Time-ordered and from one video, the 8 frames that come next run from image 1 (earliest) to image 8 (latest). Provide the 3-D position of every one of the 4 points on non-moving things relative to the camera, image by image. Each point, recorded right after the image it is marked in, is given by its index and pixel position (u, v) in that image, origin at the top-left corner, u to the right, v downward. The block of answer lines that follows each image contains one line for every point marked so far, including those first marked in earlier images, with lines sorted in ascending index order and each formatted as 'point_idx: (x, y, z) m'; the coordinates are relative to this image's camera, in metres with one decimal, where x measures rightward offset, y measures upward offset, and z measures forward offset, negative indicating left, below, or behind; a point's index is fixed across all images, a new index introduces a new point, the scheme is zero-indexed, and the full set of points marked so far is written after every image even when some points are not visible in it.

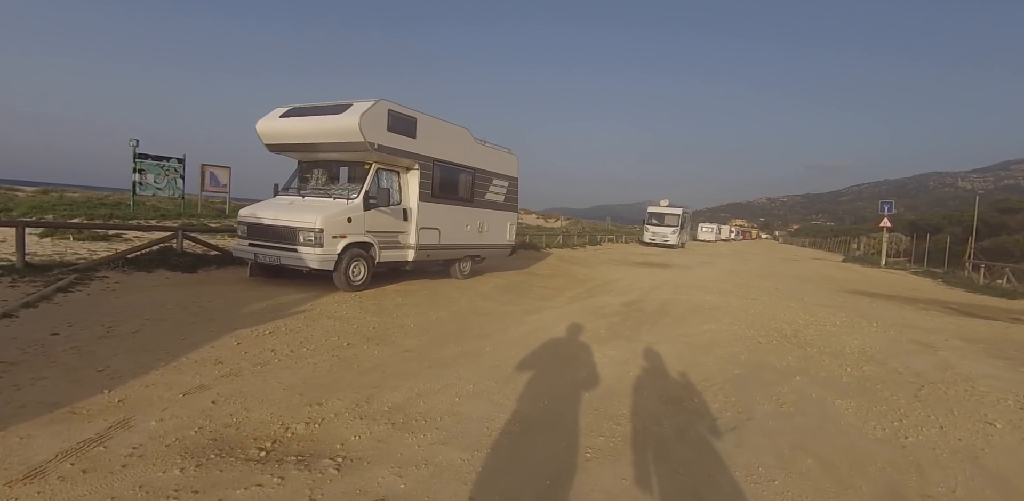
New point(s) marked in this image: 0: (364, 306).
0: (-2.6, -1.0, +7.8) m
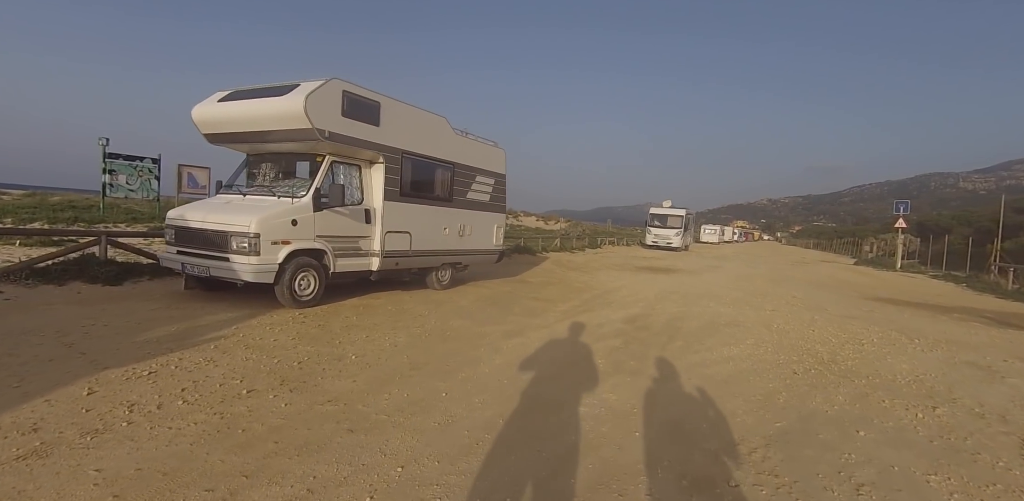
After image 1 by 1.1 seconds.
0: (-3.0, -1.1, +6.3) m
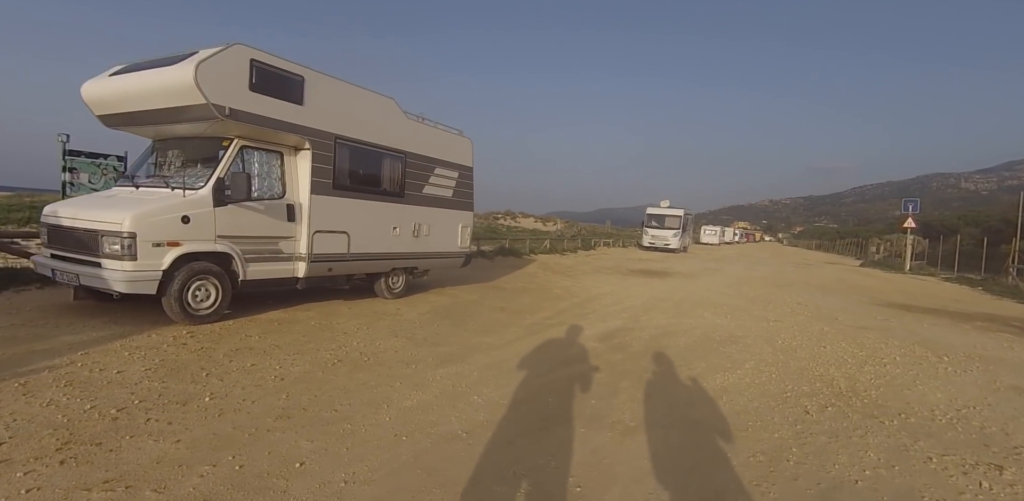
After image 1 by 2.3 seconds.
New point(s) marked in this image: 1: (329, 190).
0: (-3.7, -1.2, +4.9) m
1: (-3.1, +1.0, +7.5) m
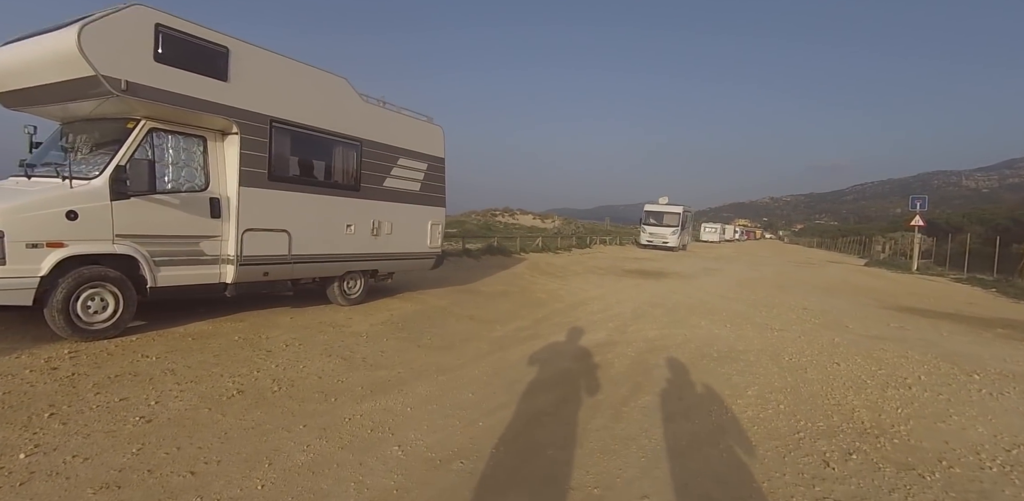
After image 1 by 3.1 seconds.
0: (-4.2, -1.2, +3.9) m
1: (-3.6, +1.0, +6.4) m
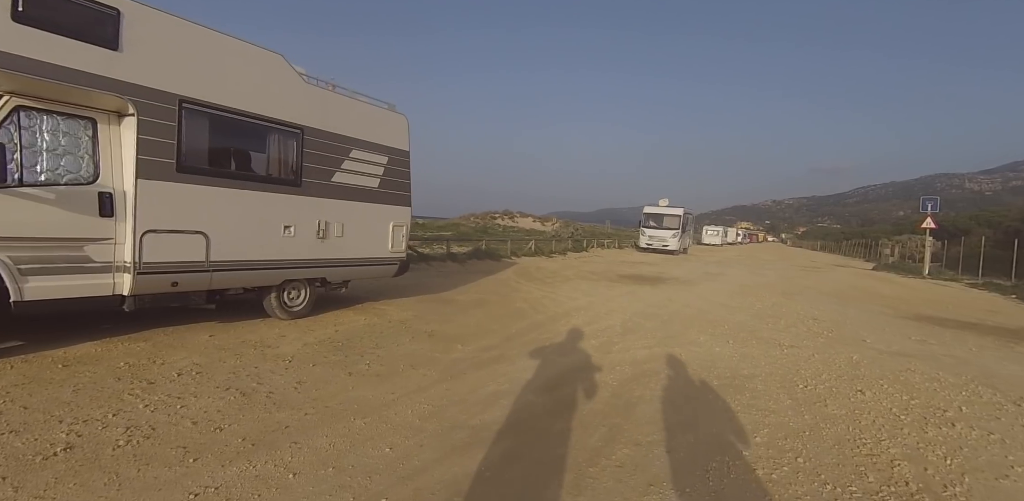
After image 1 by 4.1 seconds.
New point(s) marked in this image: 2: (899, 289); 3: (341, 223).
0: (-4.8, -1.3, +2.8) m
1: (-4.1, +0.9, +5.4) m
2: (+16.4, -1.6, +19.0) m
3: (-2.8, +0.4, +7.2) m
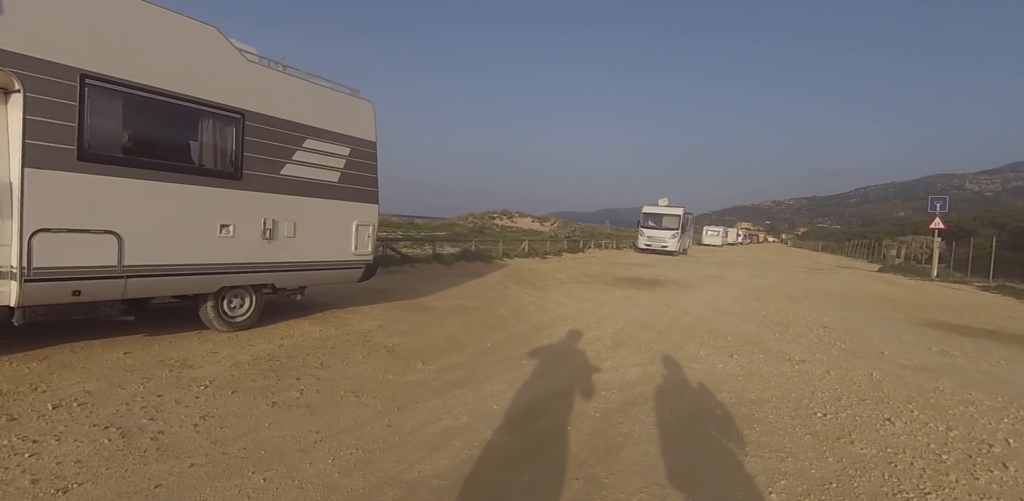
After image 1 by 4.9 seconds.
0: (-5.1, -1.3, +2.0) m
1: (-4.4, +0.9, +4.5) m
2: (+16.1, -1.7, +18.2) m
3: (-3.1, +0.4, +6.4) m
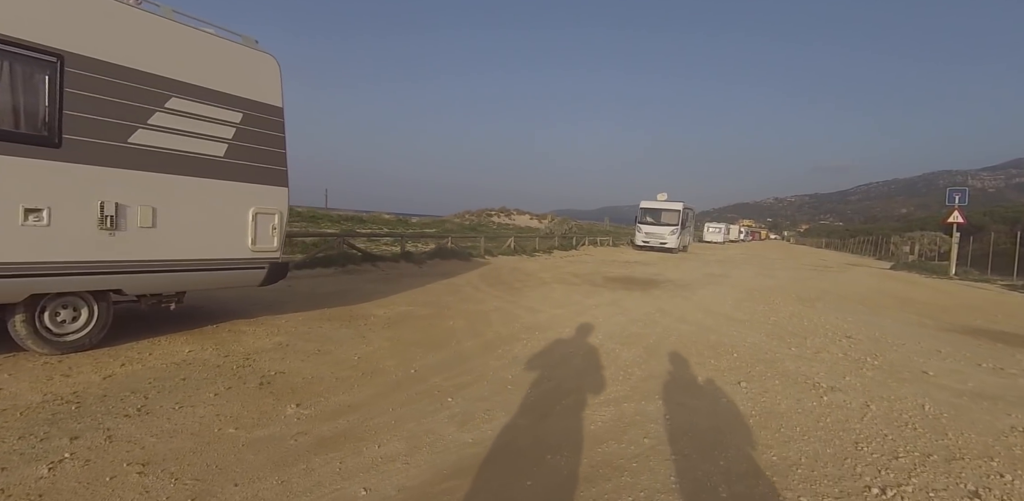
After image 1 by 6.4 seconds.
0: (-5.8, -1.2, +0.4) m
1: (-5.1, +0.9, +3.0) m
2: (+15.4, -1.5, +16.5) m
3: (-3.8, +0.5, +4.8) m
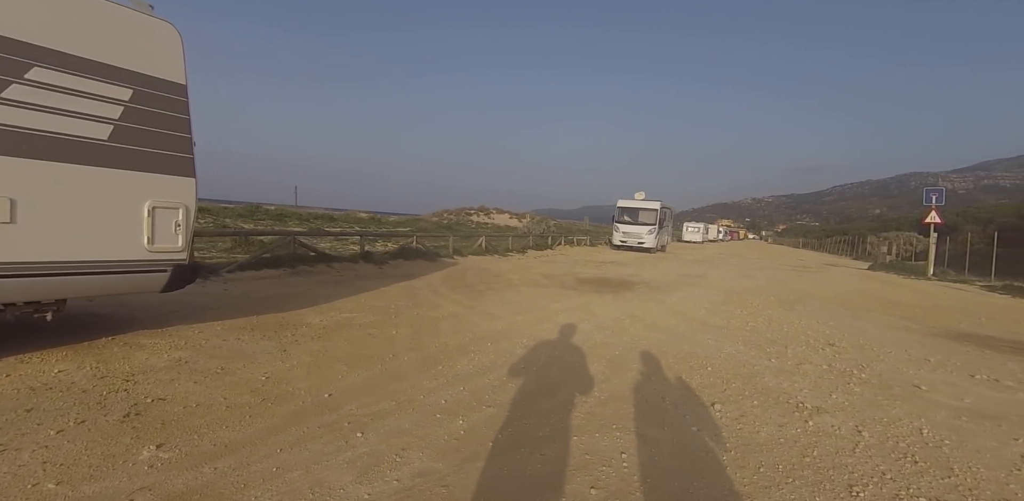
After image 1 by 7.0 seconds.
0: (-6.3, -1.3, -0.5) m
1: (-5.7, +0.9, +2.1) m
2: (+14.4, -1.6, +16.3) m
3: (-4.4, +0.5, +3.9) m
